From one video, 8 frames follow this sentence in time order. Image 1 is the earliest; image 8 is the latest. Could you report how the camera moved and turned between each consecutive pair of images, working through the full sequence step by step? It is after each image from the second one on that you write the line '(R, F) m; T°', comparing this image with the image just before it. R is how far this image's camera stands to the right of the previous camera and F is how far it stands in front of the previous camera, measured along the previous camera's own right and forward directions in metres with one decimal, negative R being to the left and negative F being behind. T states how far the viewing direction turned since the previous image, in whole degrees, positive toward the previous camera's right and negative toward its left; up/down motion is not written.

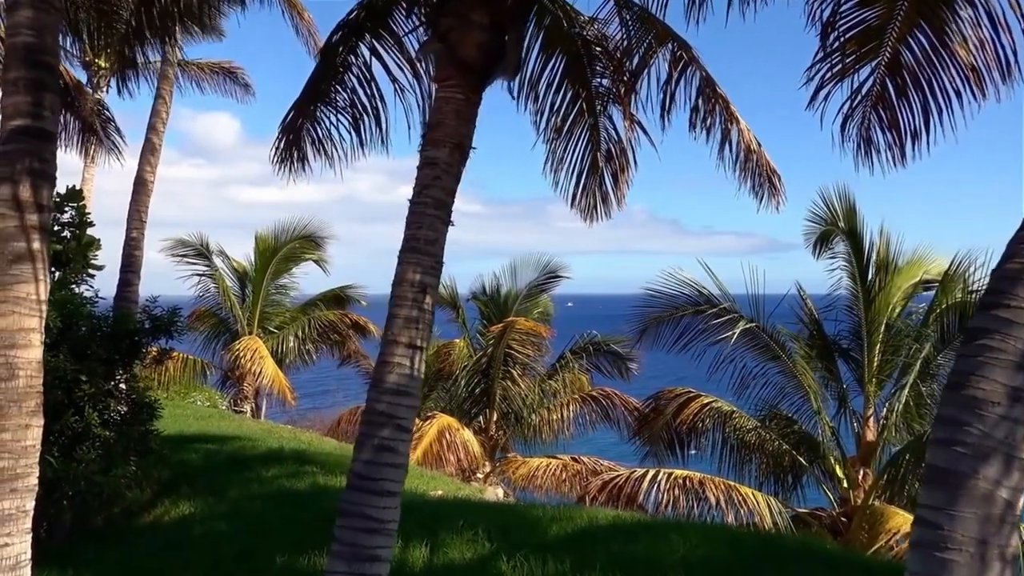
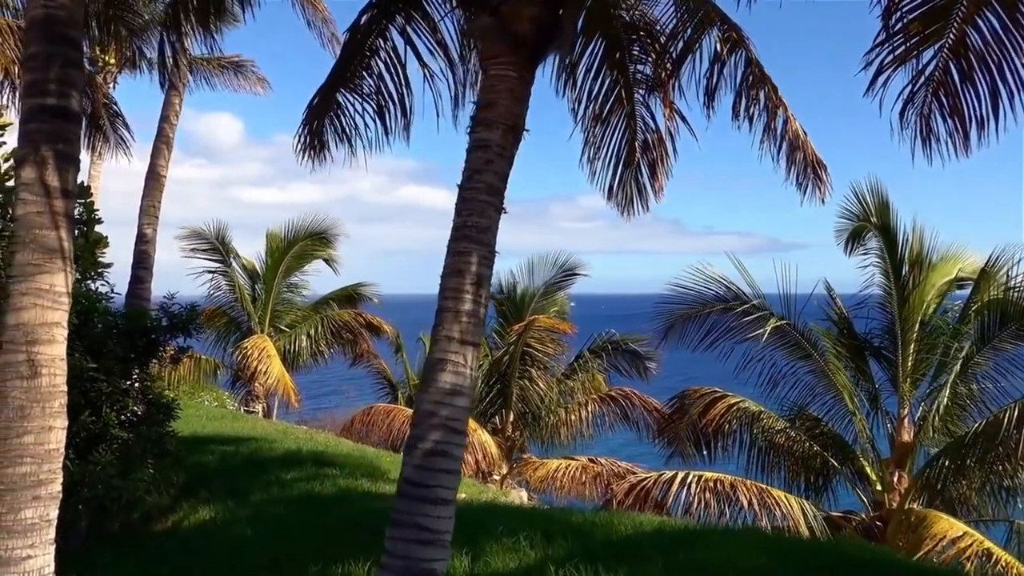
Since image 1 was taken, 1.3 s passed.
(-0.2, +0.3) m; 0°
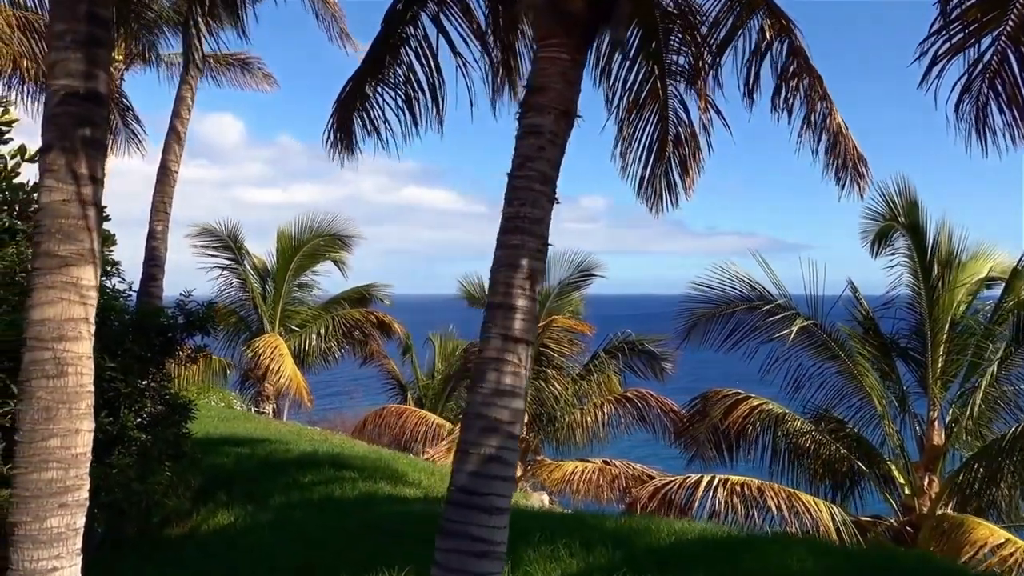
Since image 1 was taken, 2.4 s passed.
(-0.2, +0.2) m; 0°
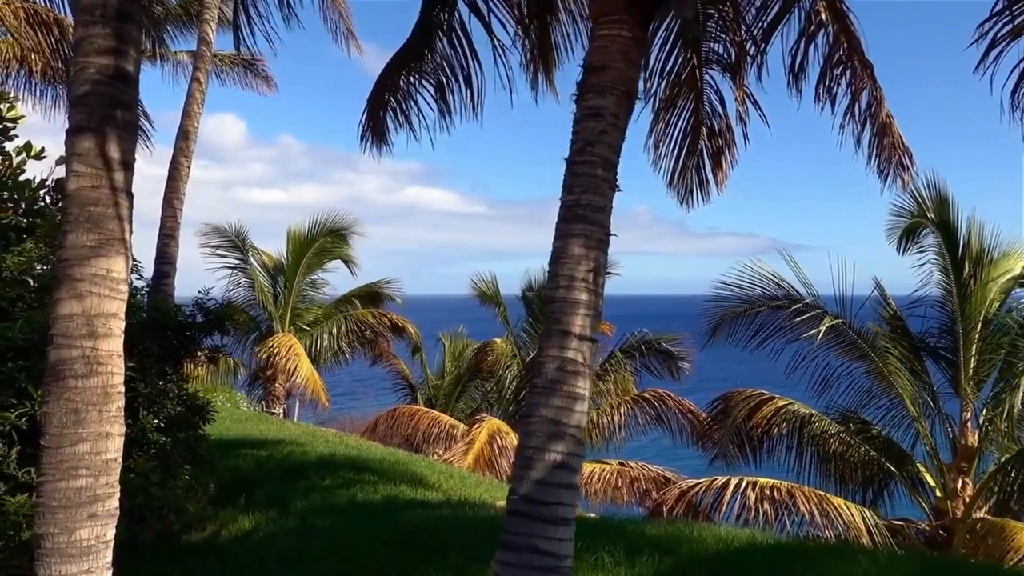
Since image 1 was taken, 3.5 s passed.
(-0.2, +0.2) m; 0°
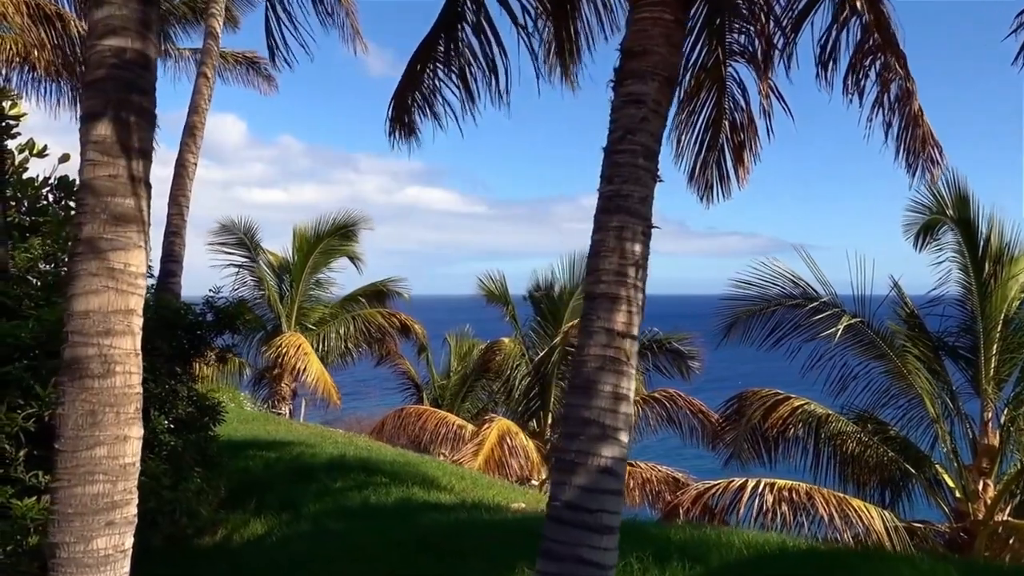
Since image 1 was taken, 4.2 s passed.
(-0.1, +0.2) m; 0°
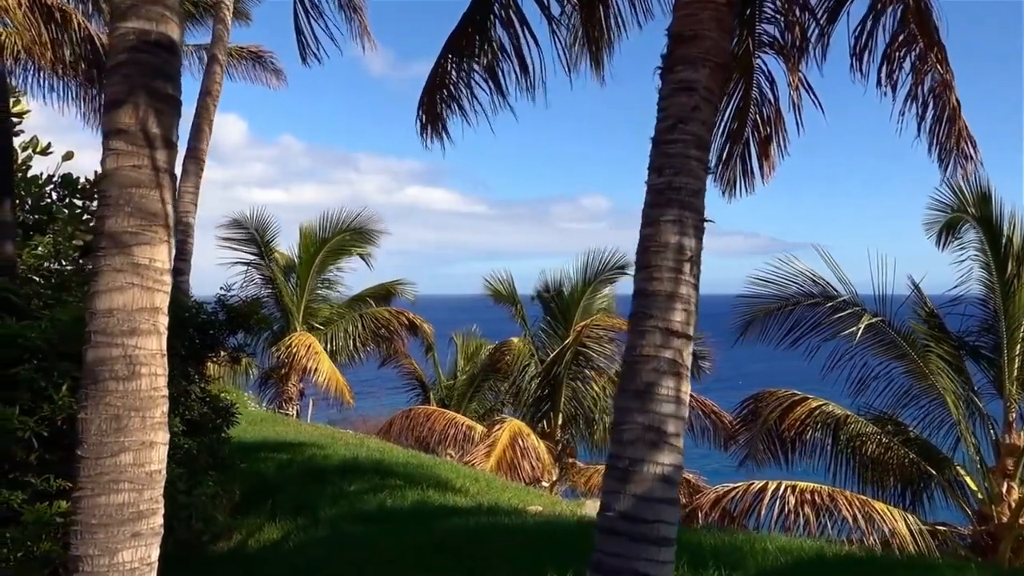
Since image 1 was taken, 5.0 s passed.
(-0.2, +0.2) m; 0°
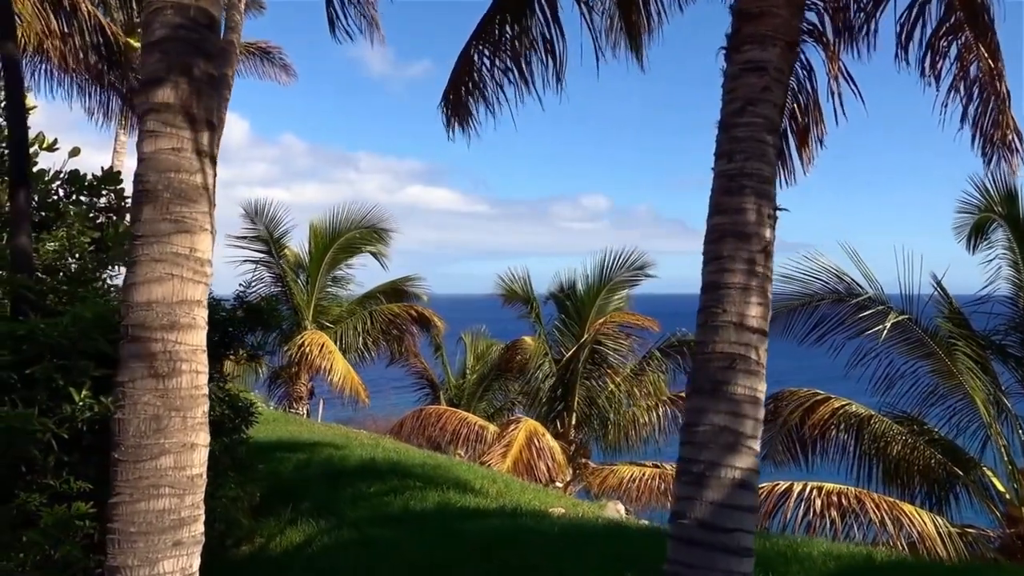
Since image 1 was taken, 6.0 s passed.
(-0.2, +0.2) m; 0°
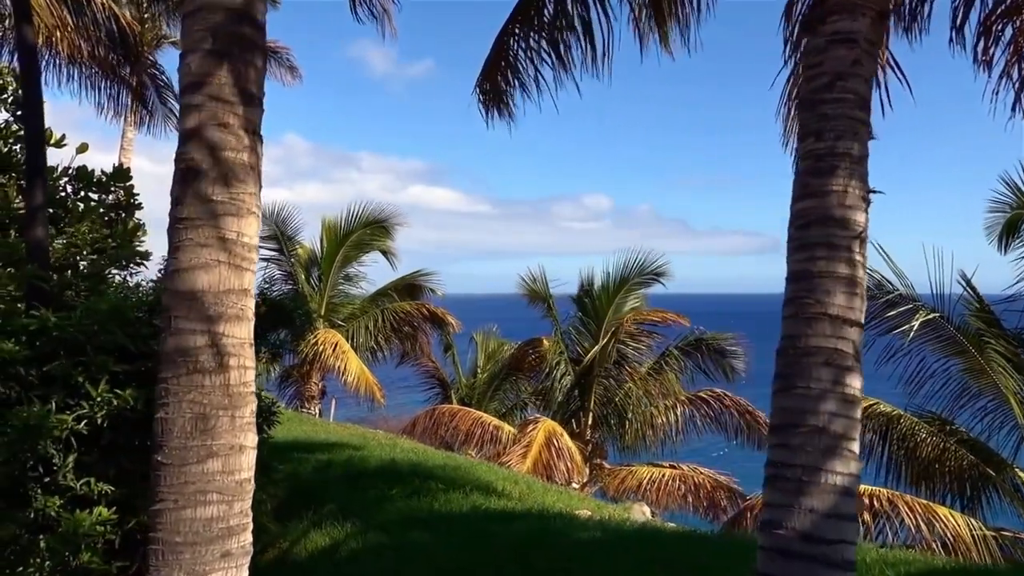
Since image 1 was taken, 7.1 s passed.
(-0.2, +0.2) m; 0°
